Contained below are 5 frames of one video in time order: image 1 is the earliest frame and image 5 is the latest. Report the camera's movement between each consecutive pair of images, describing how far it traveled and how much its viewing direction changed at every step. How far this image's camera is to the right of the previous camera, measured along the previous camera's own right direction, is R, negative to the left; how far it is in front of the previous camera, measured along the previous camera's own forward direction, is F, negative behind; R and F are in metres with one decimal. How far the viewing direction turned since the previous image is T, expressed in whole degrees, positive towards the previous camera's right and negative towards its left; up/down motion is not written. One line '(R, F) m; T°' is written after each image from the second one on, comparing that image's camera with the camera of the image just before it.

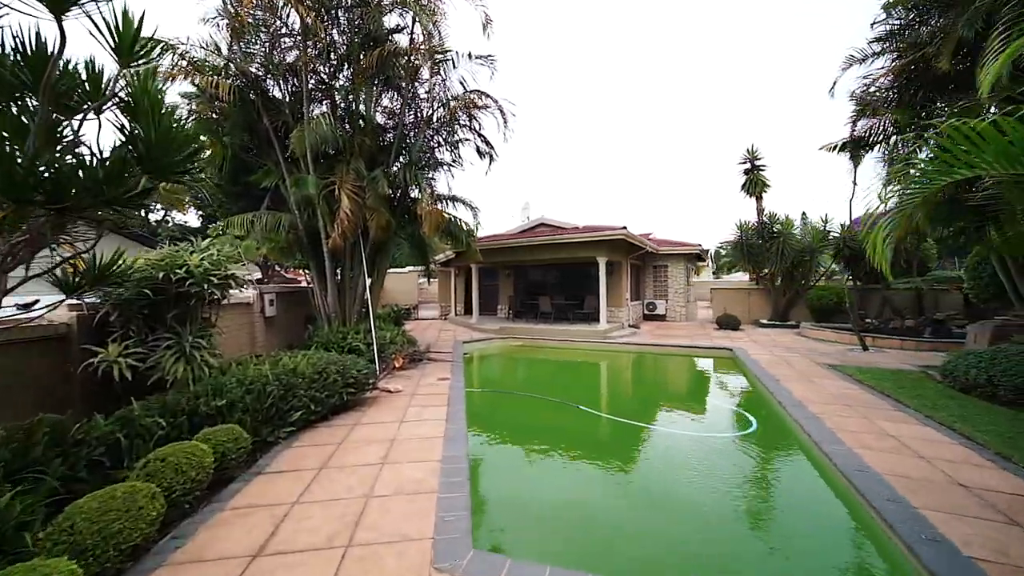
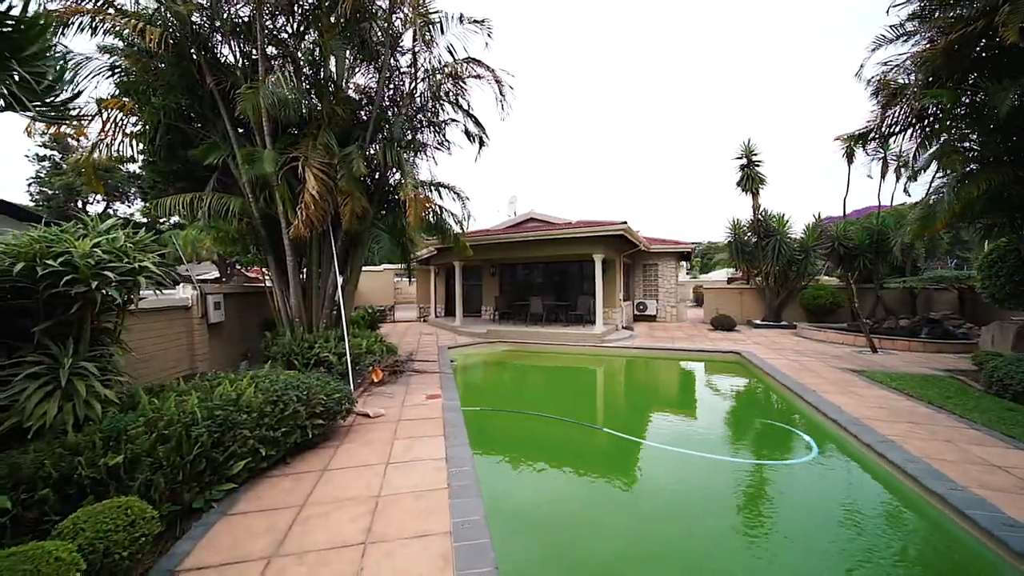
(-0.4, +1.0) m; +4°
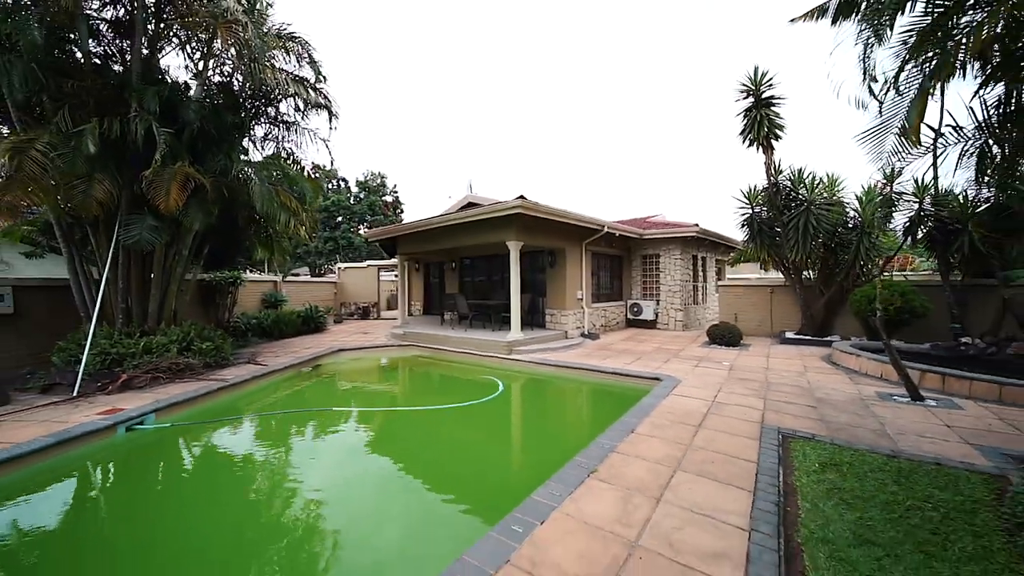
(+3.6, +2.4) m; -12°
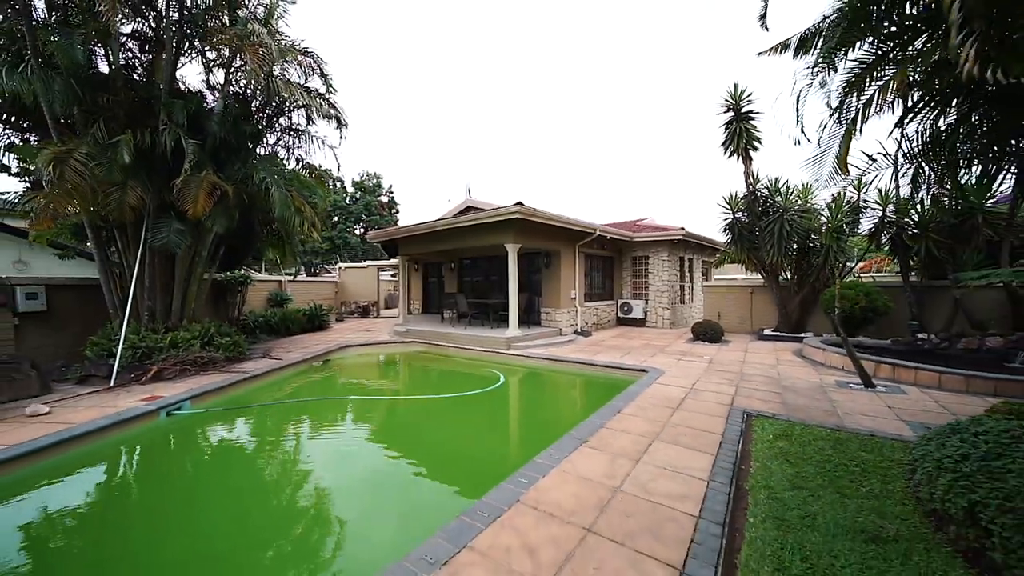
(-0.1, -0.6) m; +1°
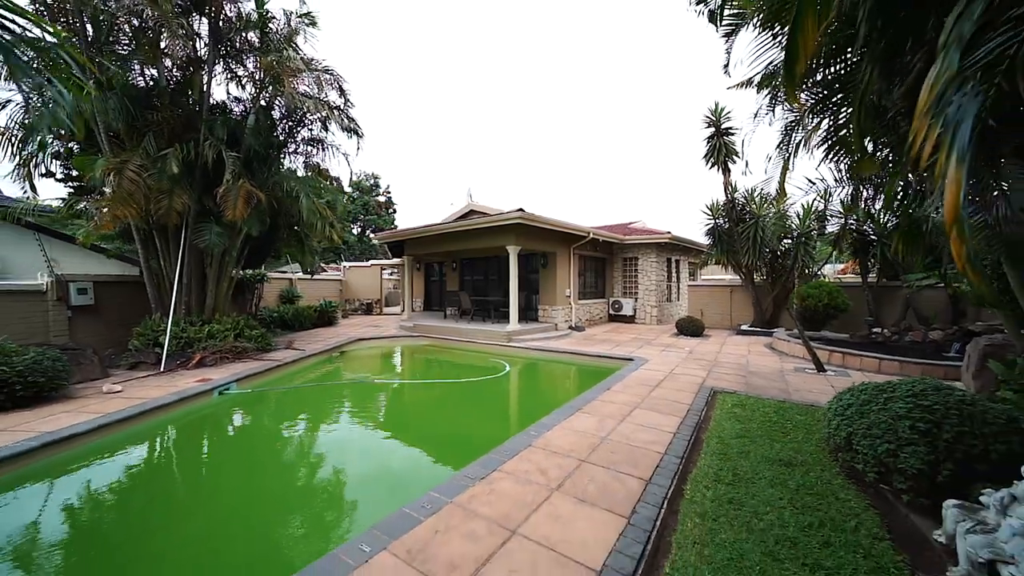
(-0.2, -0.8) m; +1°
